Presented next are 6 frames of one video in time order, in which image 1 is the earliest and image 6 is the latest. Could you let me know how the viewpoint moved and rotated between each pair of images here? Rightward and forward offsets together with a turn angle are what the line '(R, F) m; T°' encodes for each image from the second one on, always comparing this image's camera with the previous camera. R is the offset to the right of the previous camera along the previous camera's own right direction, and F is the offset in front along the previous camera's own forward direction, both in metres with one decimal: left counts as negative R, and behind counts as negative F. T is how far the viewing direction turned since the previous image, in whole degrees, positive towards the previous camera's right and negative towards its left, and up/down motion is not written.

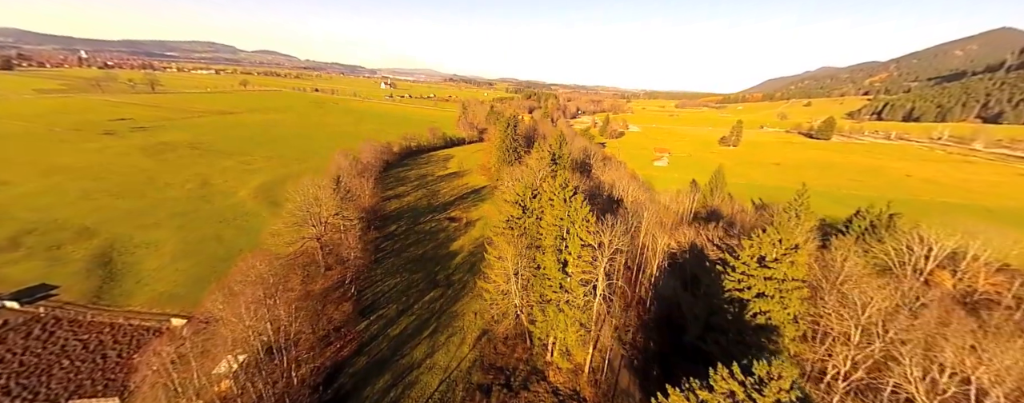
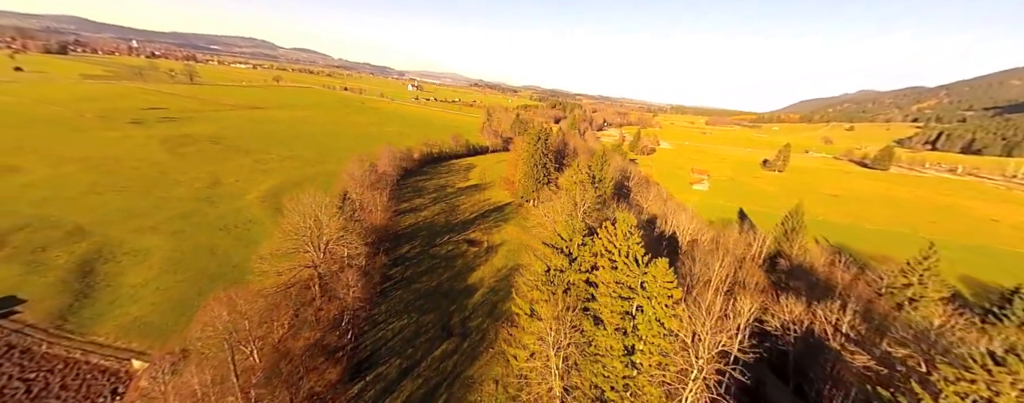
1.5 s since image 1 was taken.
(-1.5, +5.4) m; -3°
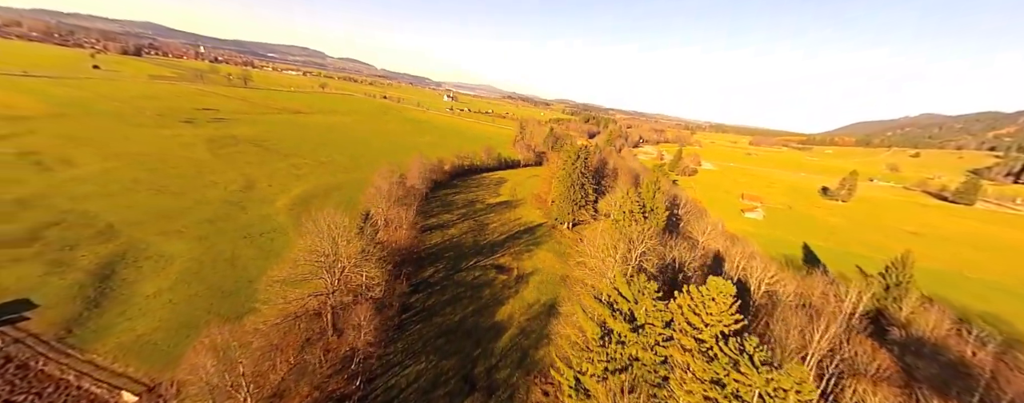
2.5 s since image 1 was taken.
(-1.0, +3.7) m; -4°
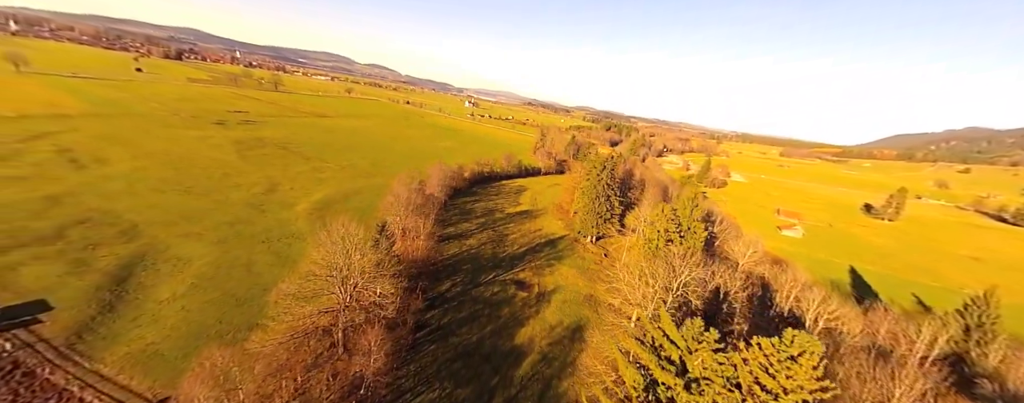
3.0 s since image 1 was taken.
(-0.5, +1.9) m; -3°
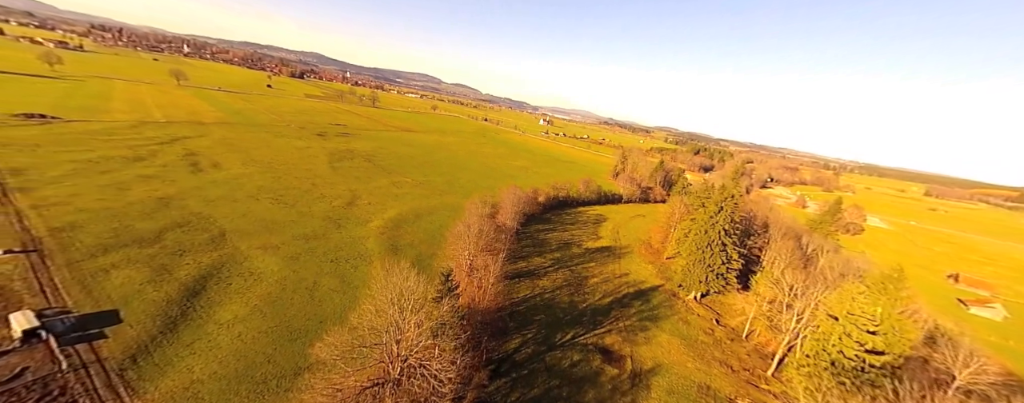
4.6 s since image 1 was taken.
(-1.9, +6.0) m; -11°
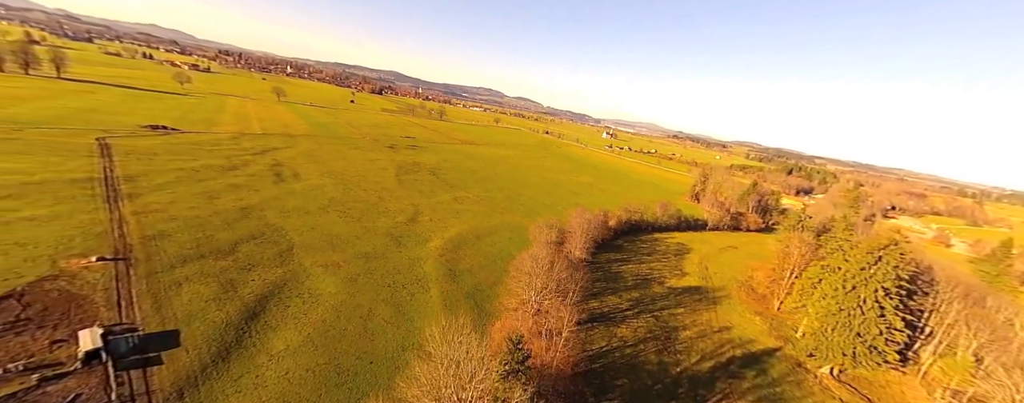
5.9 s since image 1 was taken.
(-1.7, +4.8) m; -9°
